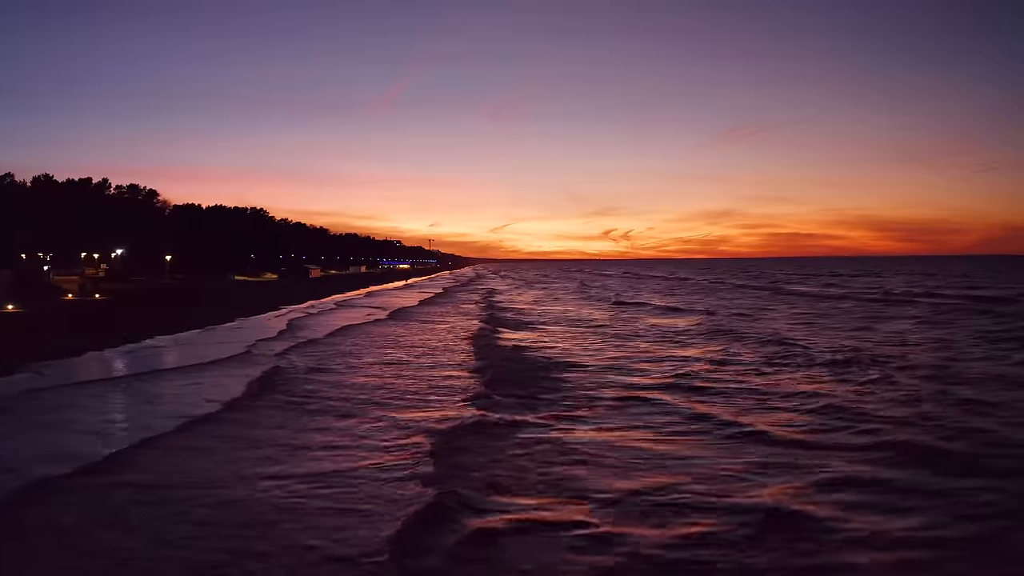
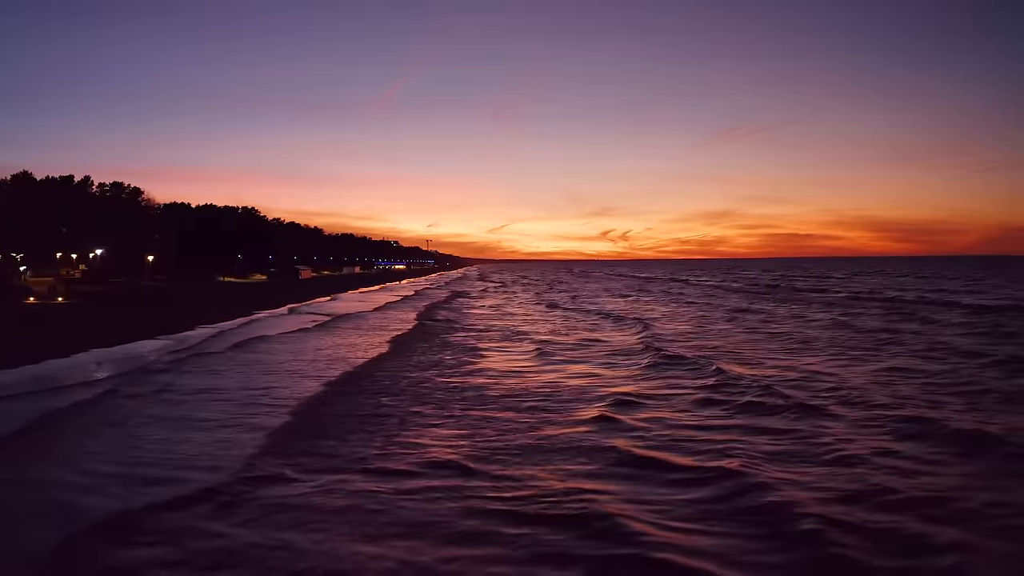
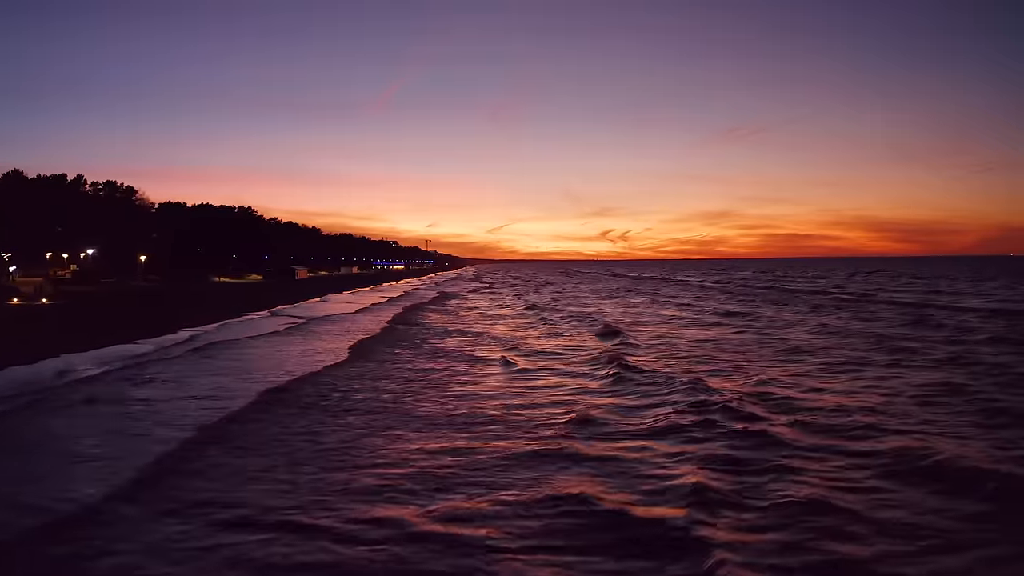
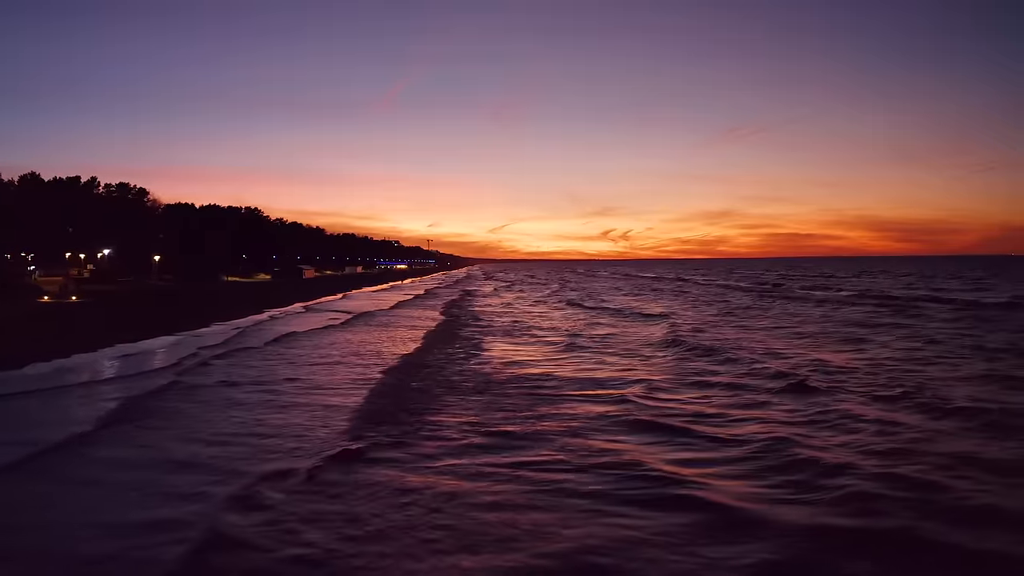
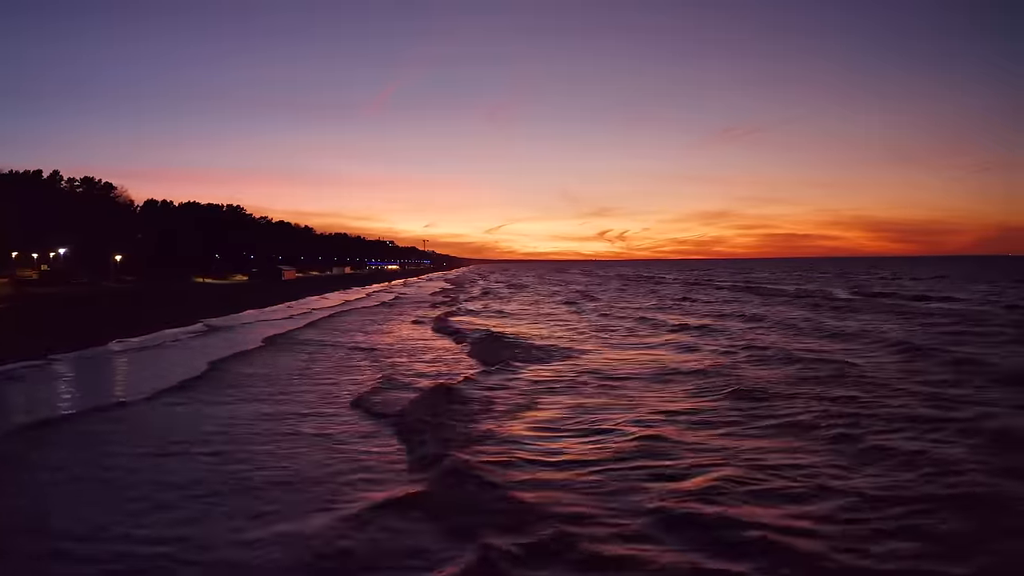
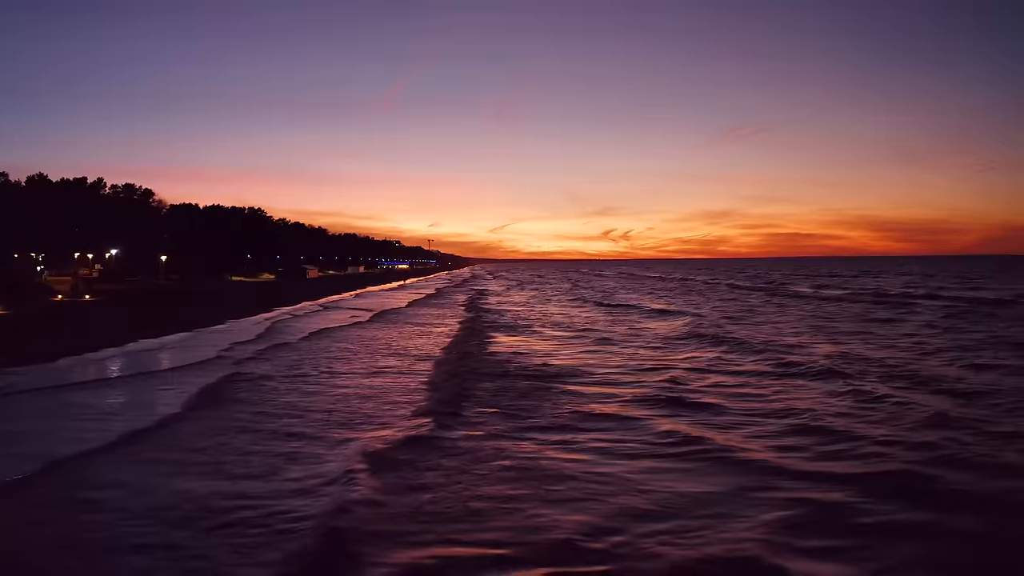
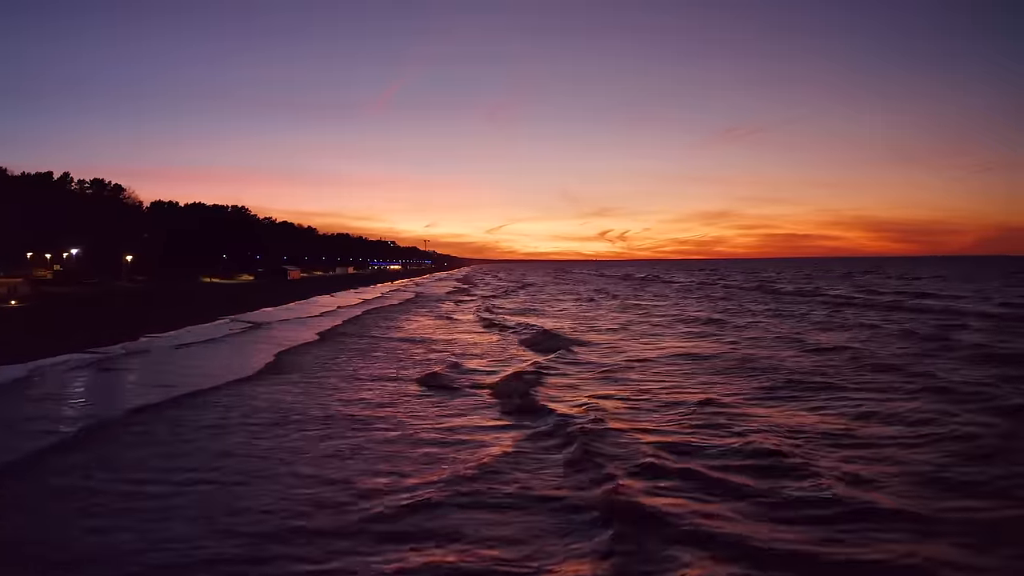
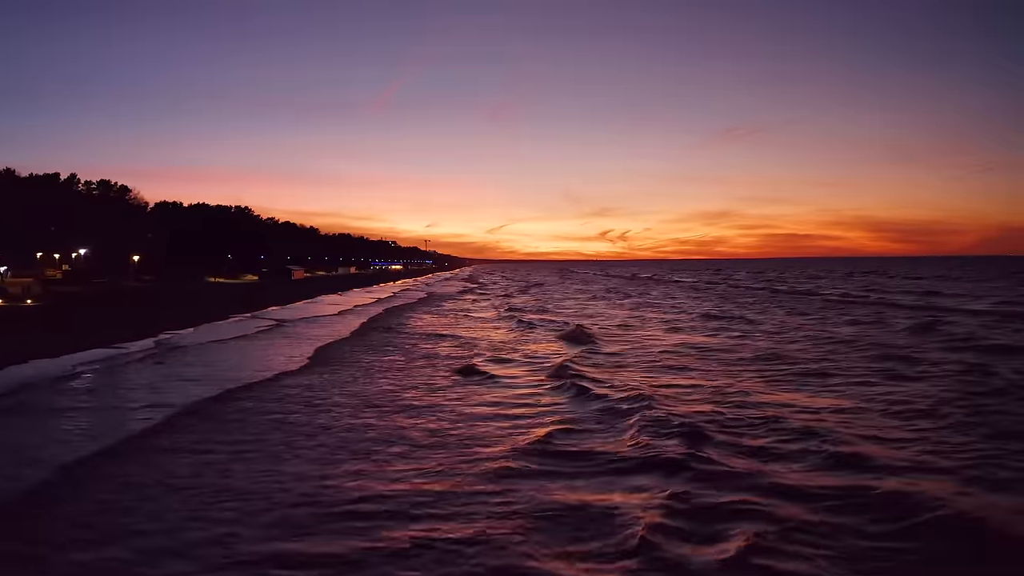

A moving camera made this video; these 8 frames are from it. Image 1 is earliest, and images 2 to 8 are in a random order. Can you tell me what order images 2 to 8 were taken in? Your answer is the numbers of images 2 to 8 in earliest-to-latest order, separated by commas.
6, 4, 2, 3, 8, 7, 5
